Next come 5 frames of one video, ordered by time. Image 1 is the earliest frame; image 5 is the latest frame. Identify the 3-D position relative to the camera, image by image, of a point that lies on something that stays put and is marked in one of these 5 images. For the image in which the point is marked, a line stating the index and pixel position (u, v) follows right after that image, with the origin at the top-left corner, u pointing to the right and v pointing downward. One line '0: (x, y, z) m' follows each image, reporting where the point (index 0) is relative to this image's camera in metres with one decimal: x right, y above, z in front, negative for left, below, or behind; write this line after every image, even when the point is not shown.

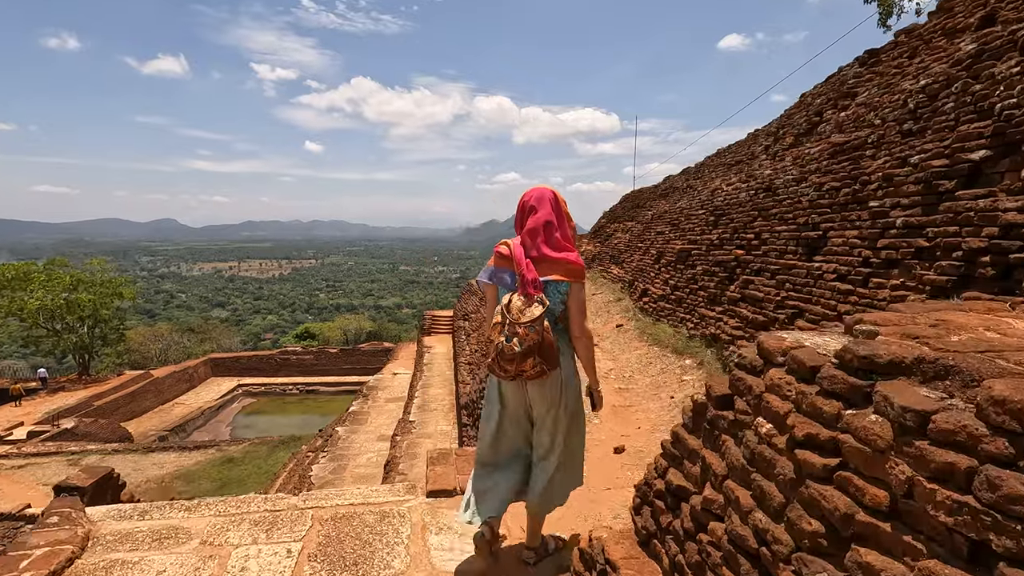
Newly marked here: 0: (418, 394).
0: (-2.7, -3.1, +16.4) m
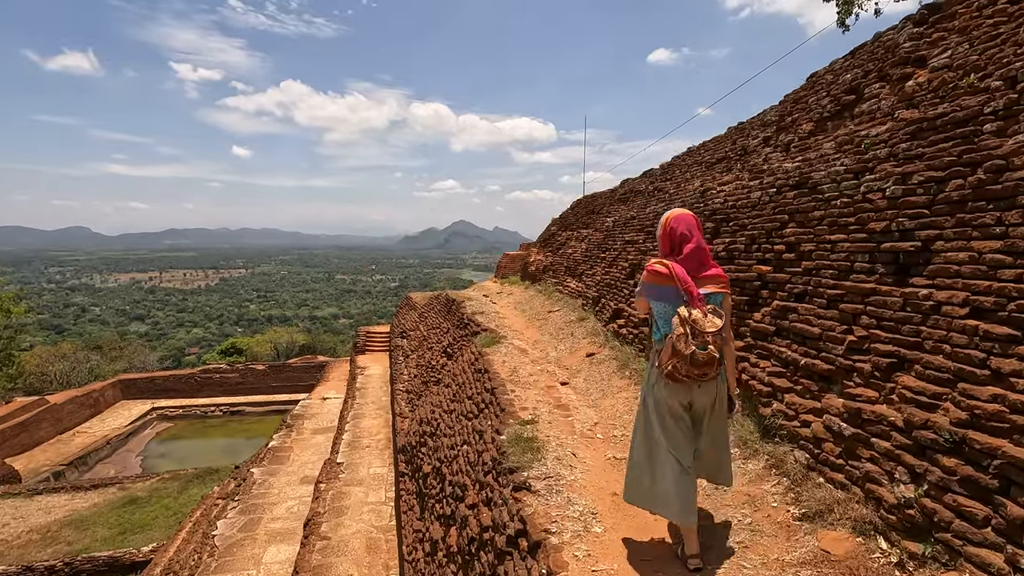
0: (-4.2, -3.6, +14.3) m
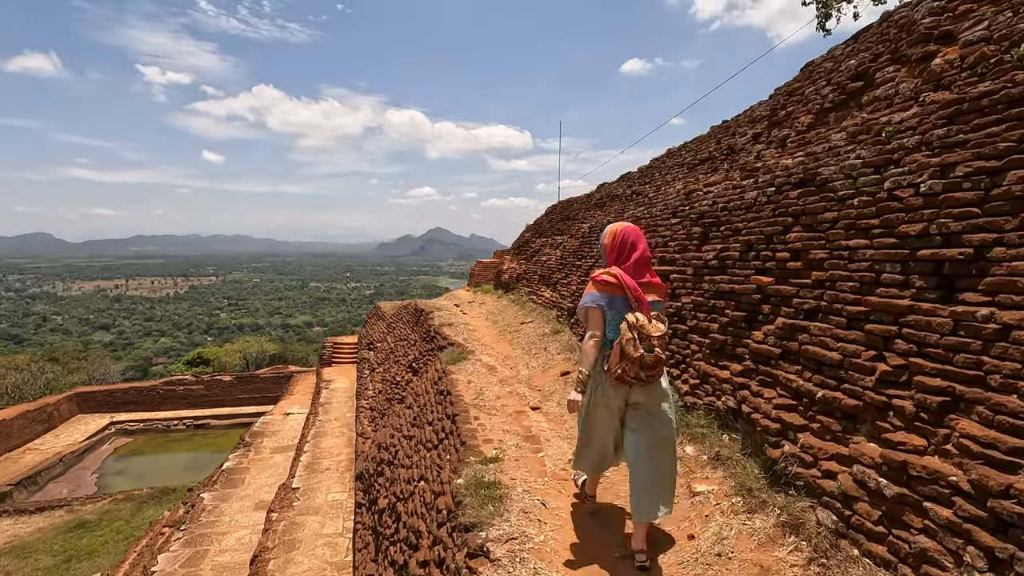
0: (-4.9, -3.8, +13.3) m
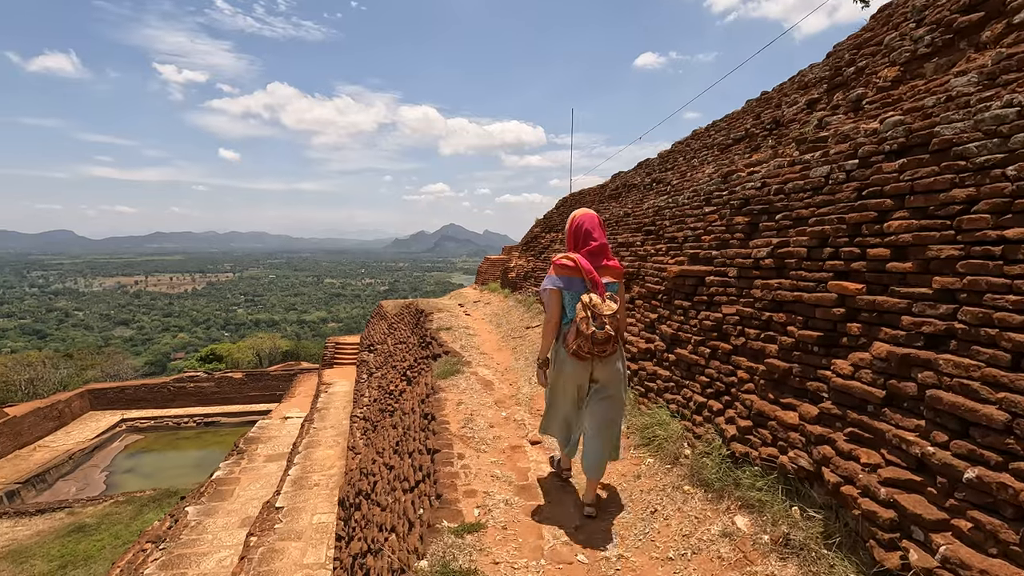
0: (-4.7, -3.8, +12.4) m
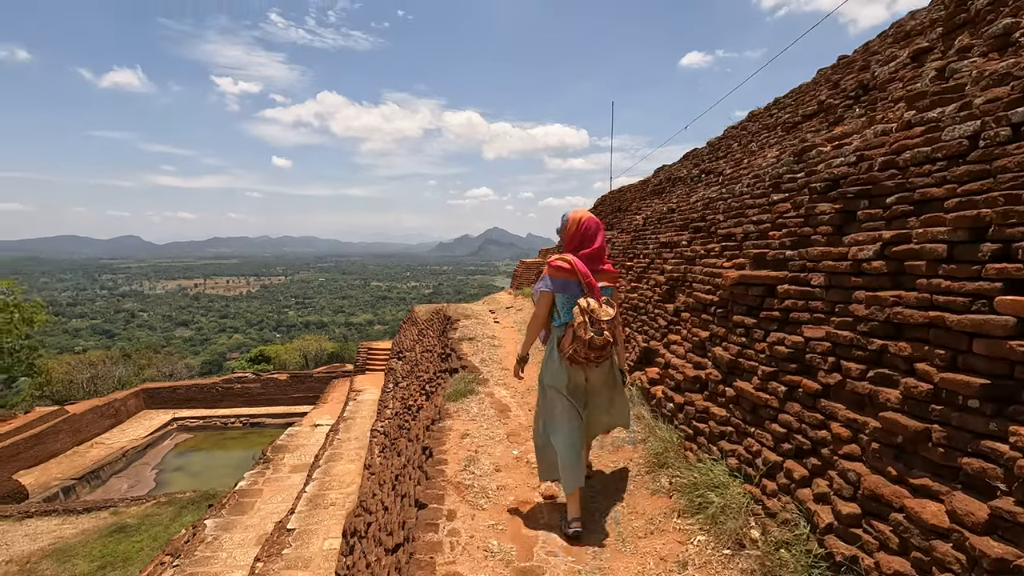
0: (-4.1, -3.9, +11.7) m
